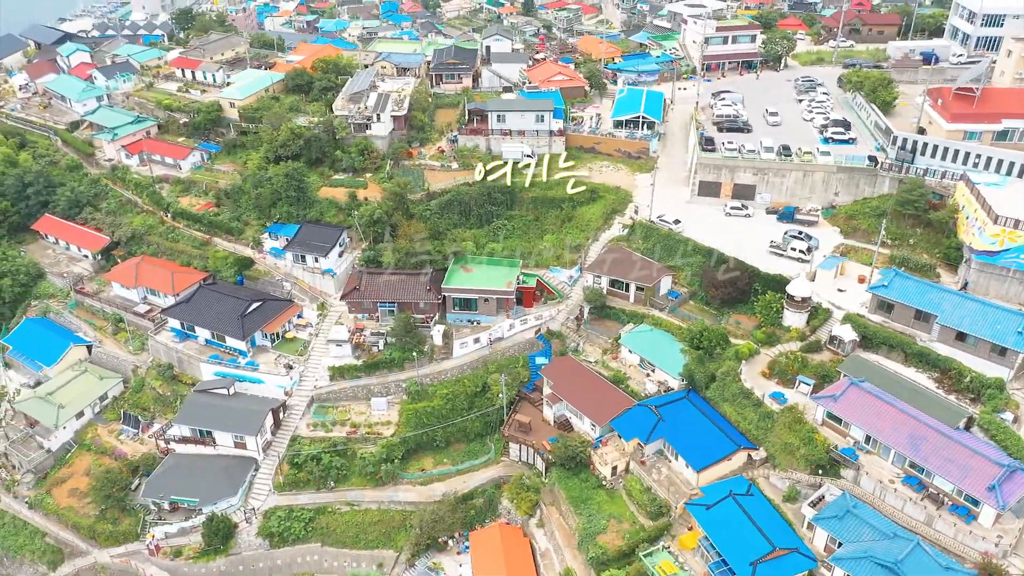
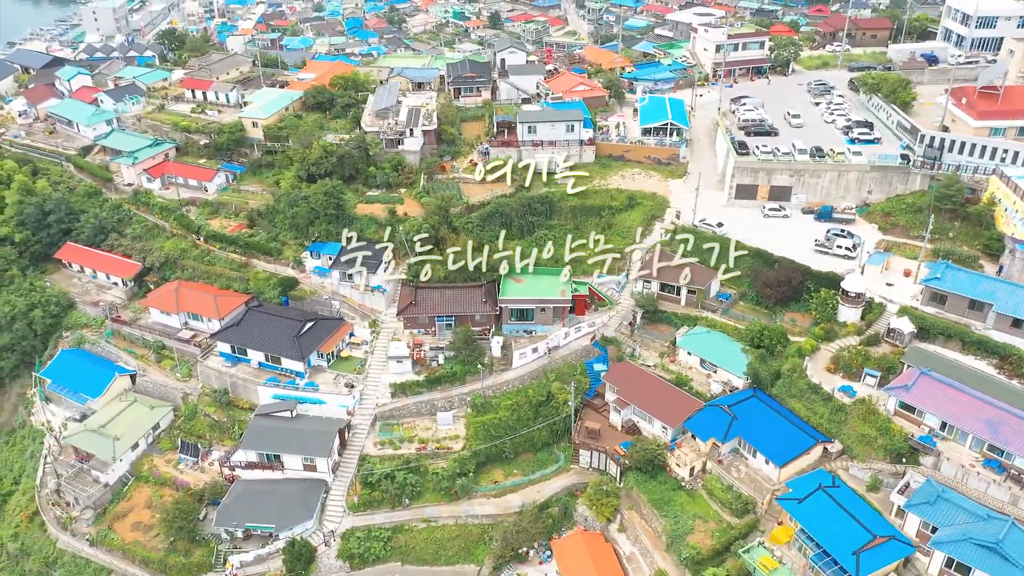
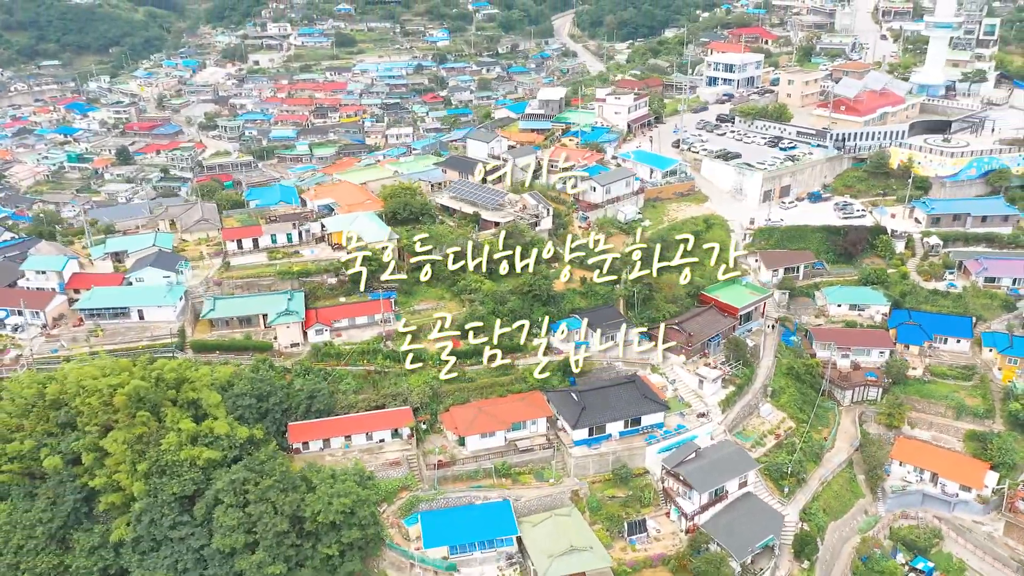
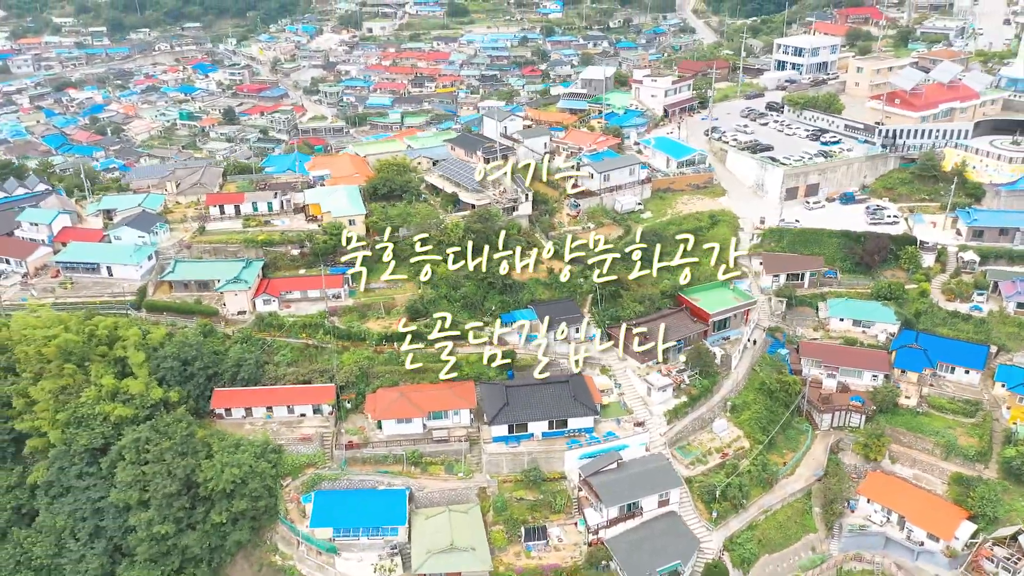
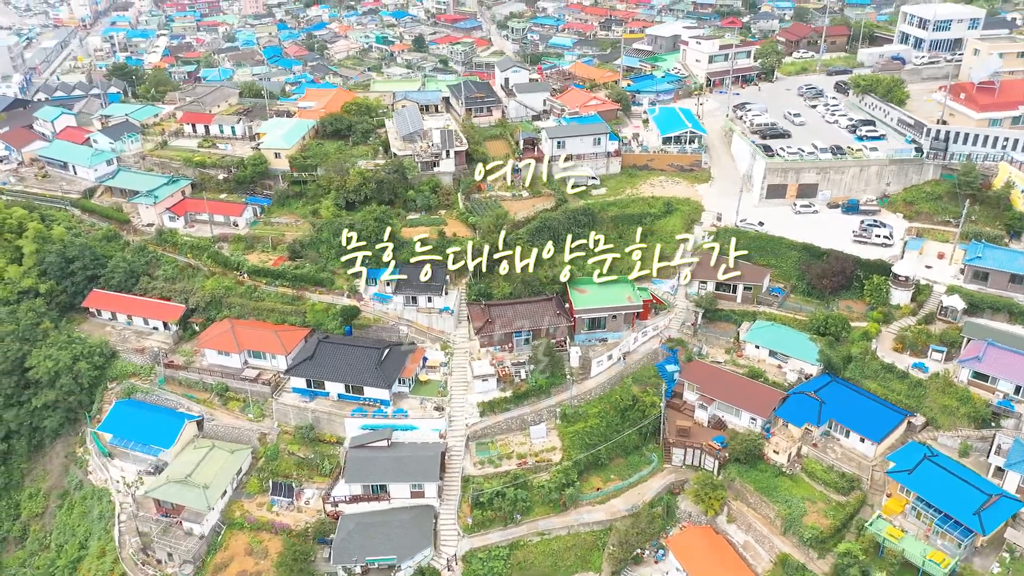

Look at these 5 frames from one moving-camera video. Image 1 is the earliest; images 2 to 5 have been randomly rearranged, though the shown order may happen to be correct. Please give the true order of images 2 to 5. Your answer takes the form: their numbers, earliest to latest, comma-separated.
2, 5, 4, 3
